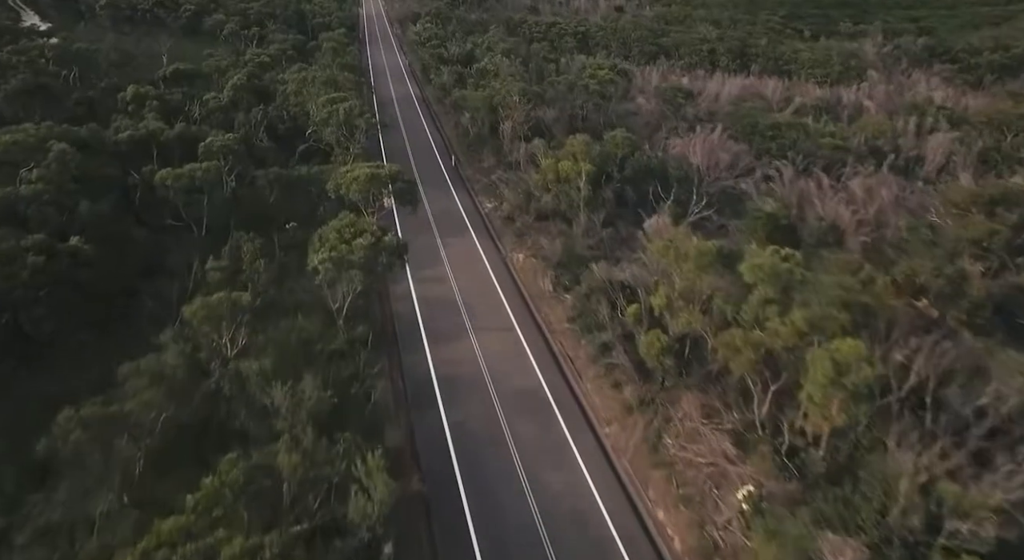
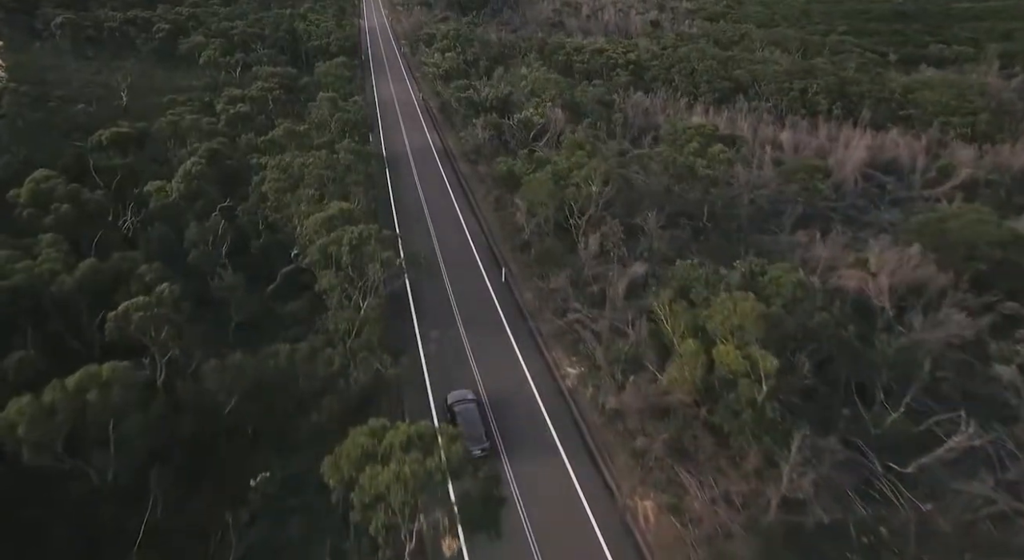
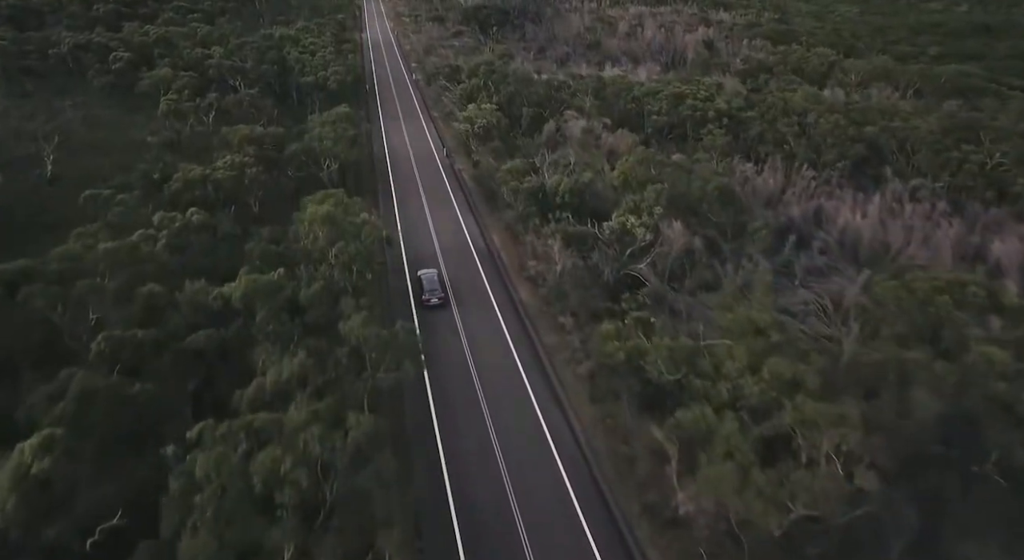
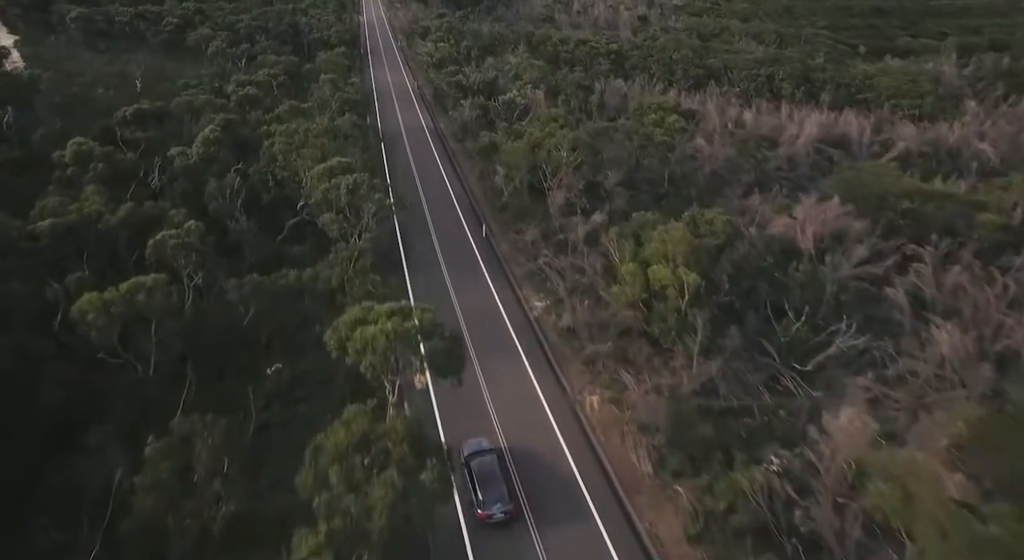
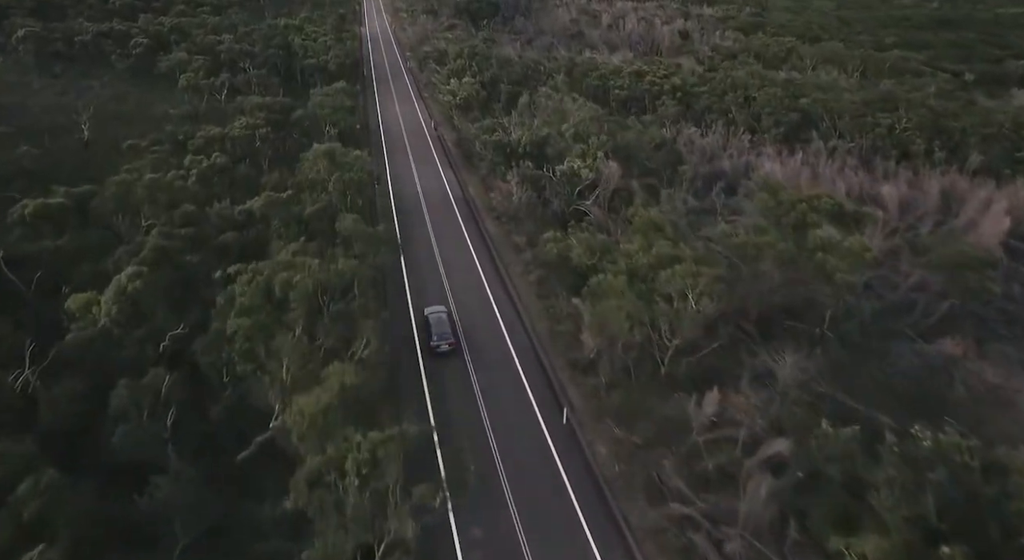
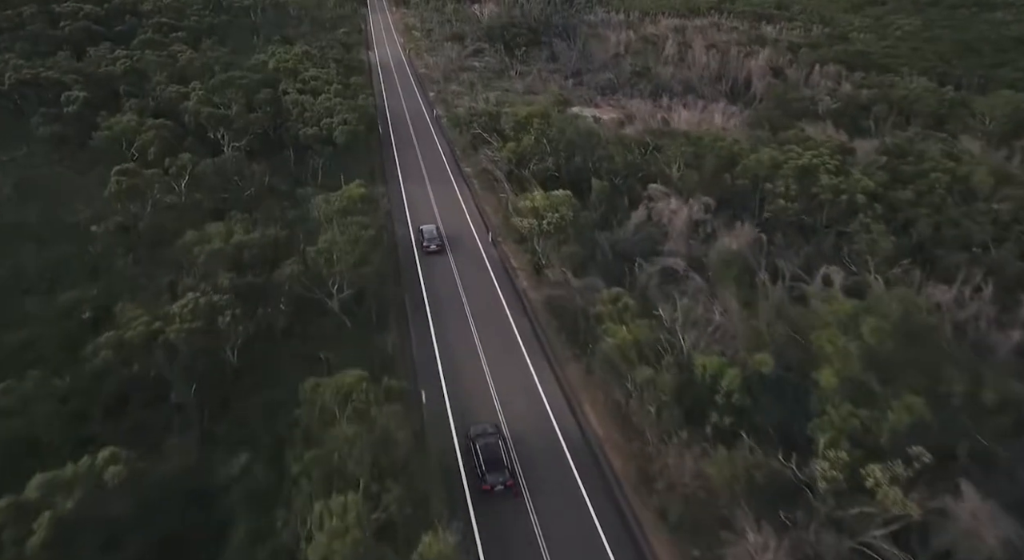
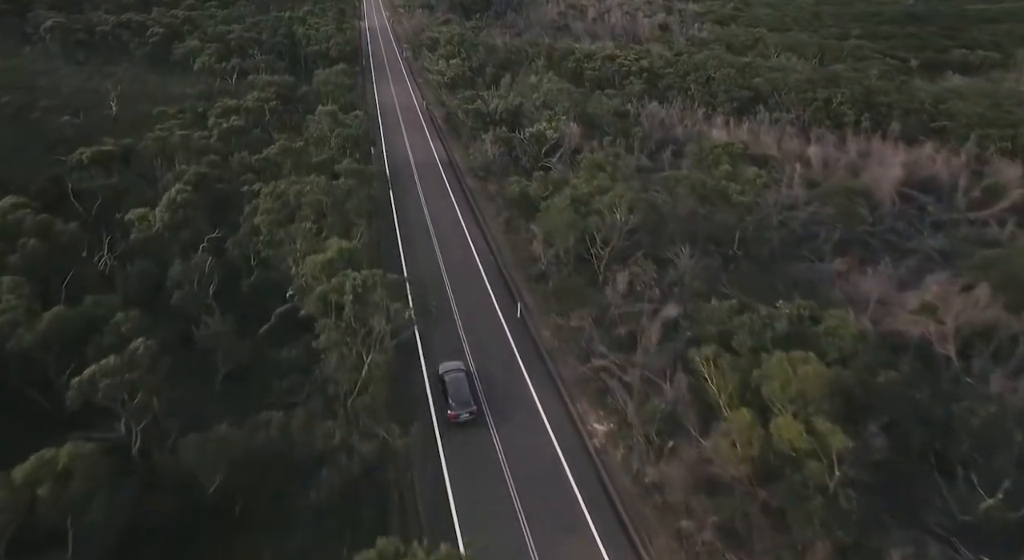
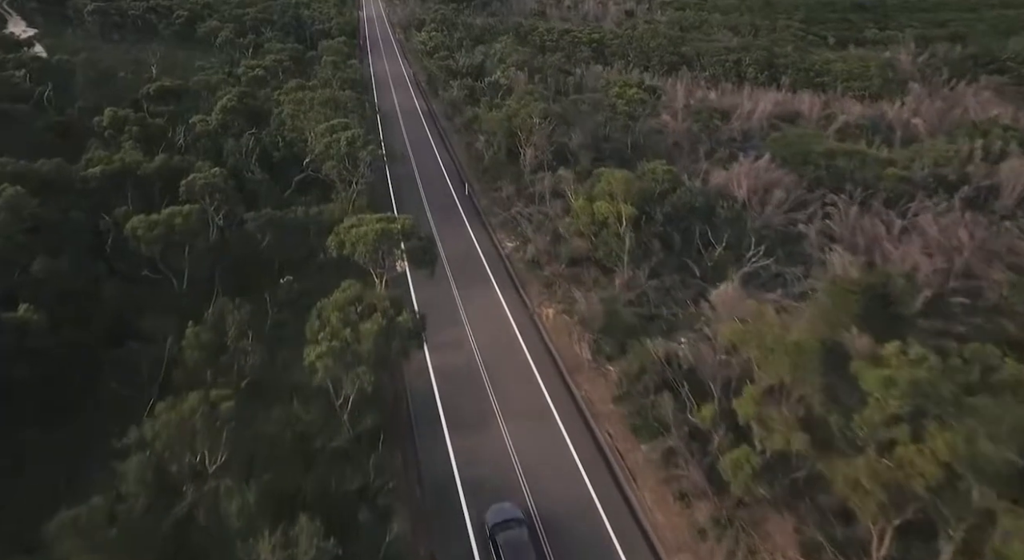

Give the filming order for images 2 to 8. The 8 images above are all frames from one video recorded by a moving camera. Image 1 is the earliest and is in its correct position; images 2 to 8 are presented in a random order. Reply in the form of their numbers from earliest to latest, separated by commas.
8, 4, 2, 7, 5, 3, 6
